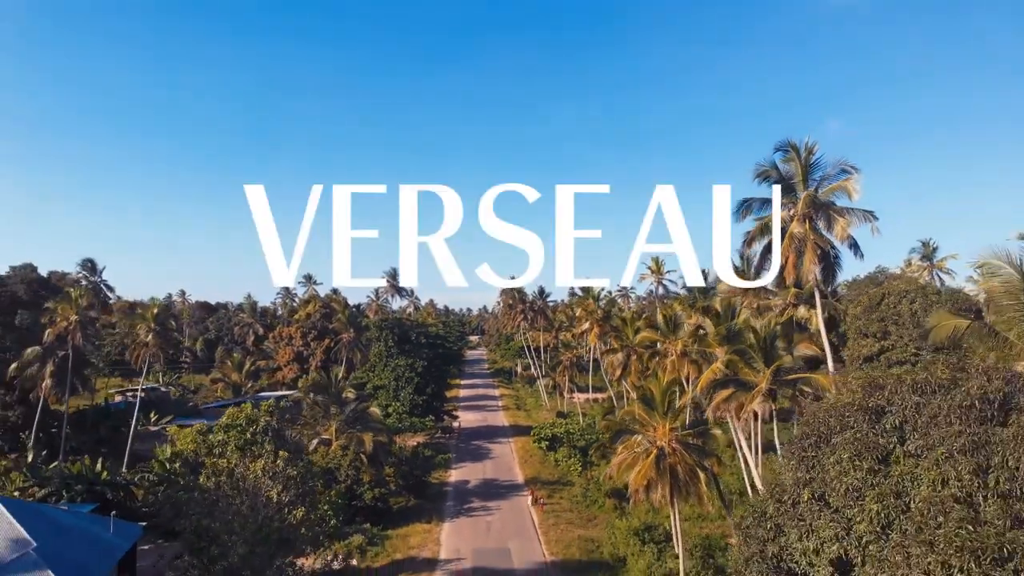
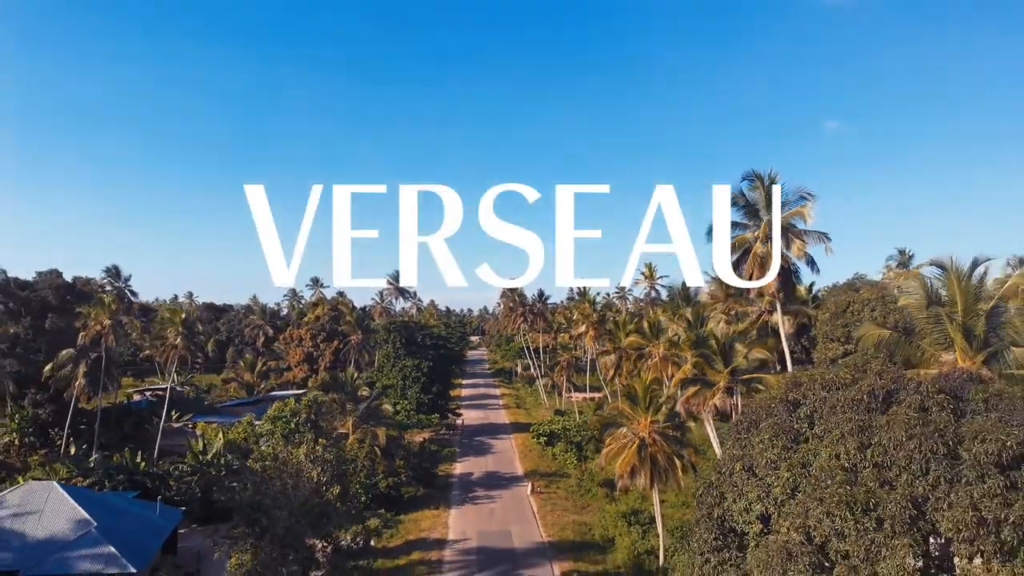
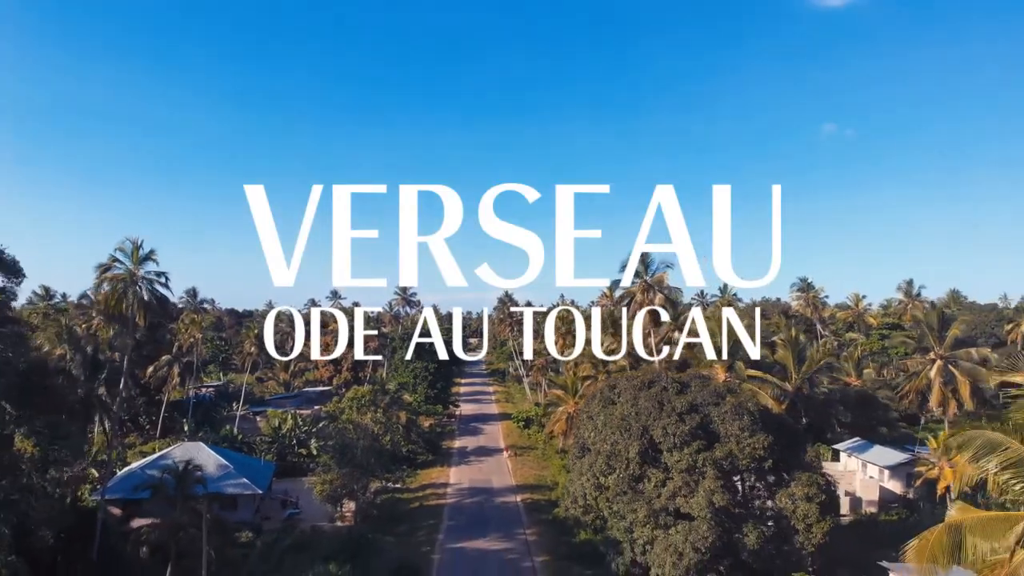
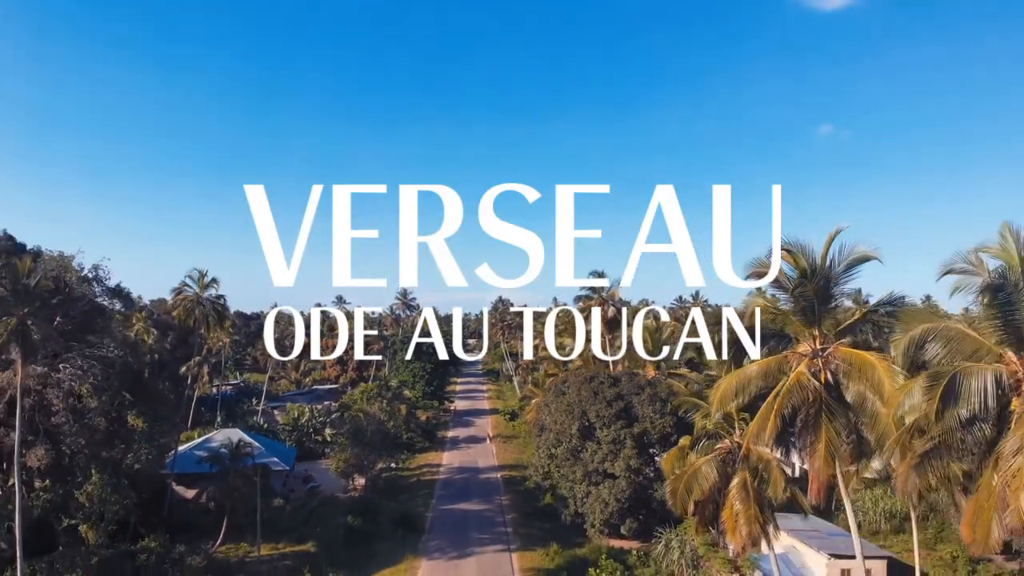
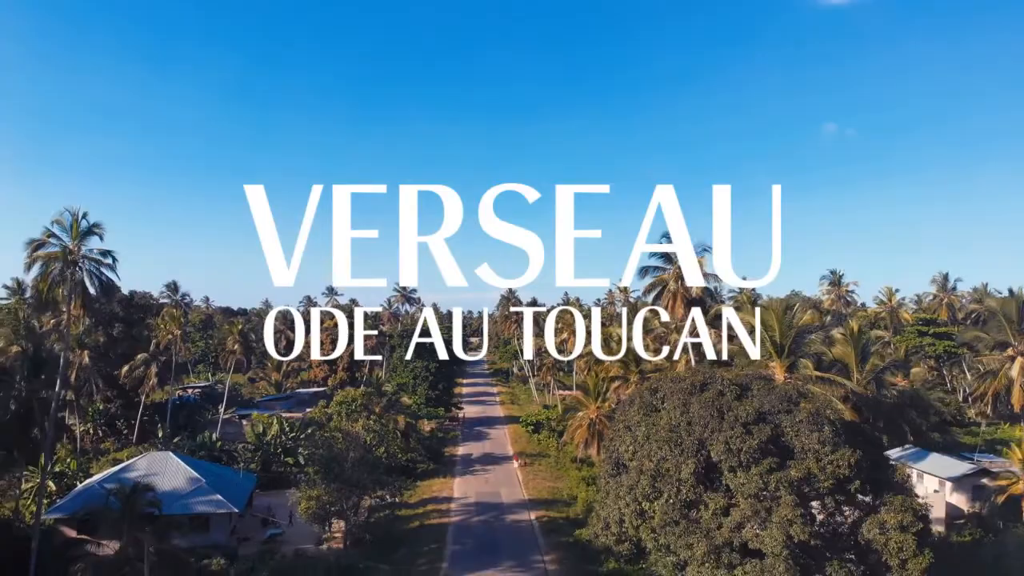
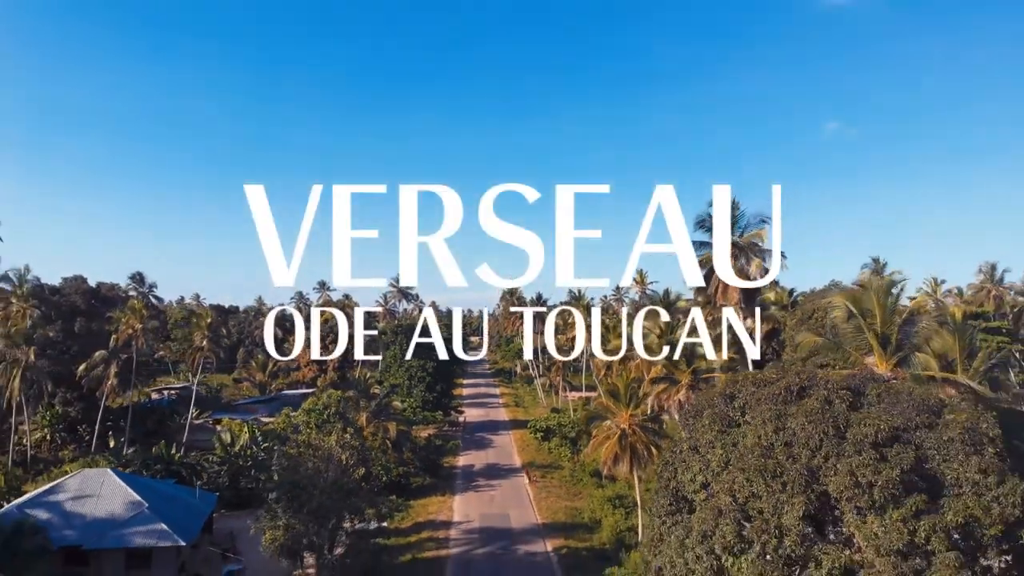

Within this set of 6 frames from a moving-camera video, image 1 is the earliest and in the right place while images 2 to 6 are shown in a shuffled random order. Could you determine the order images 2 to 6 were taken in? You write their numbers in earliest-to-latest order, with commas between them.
2, 6, 5, 3, 4
